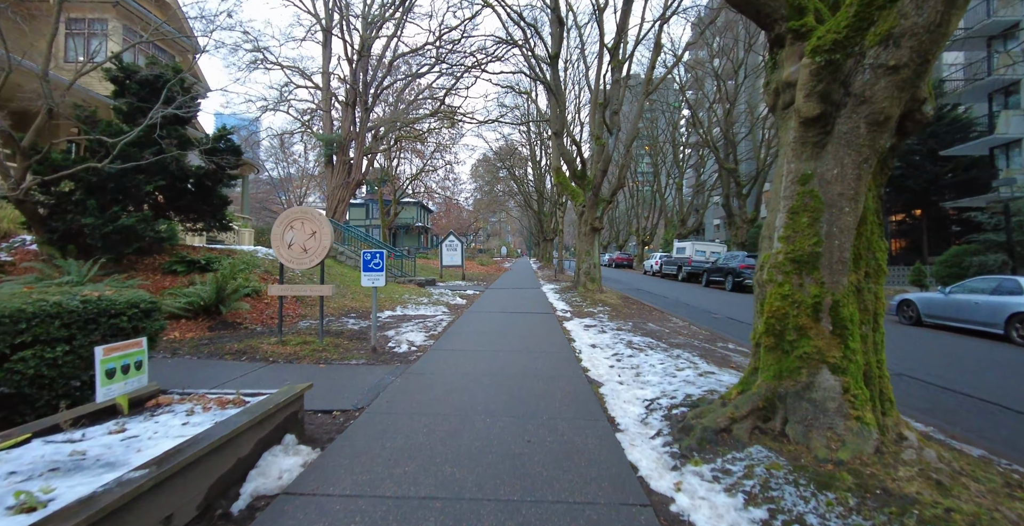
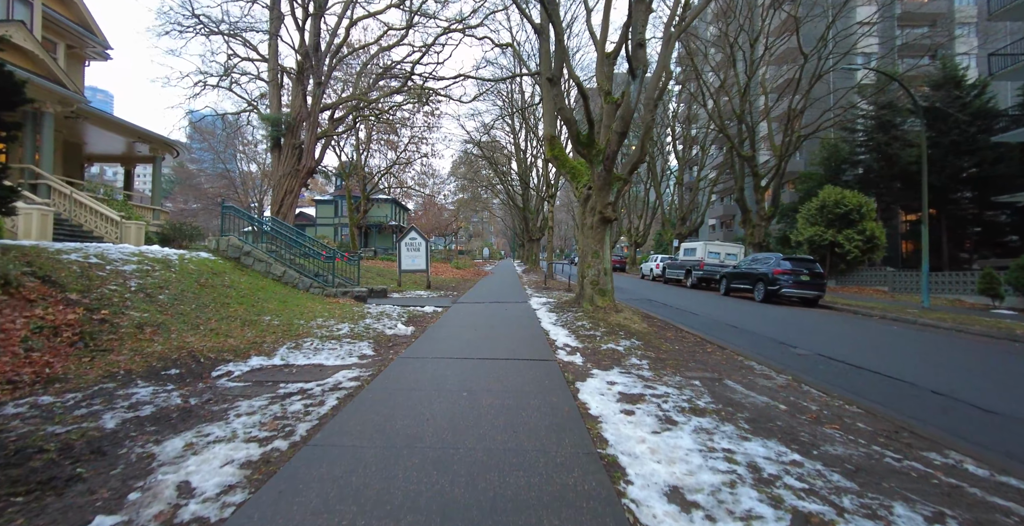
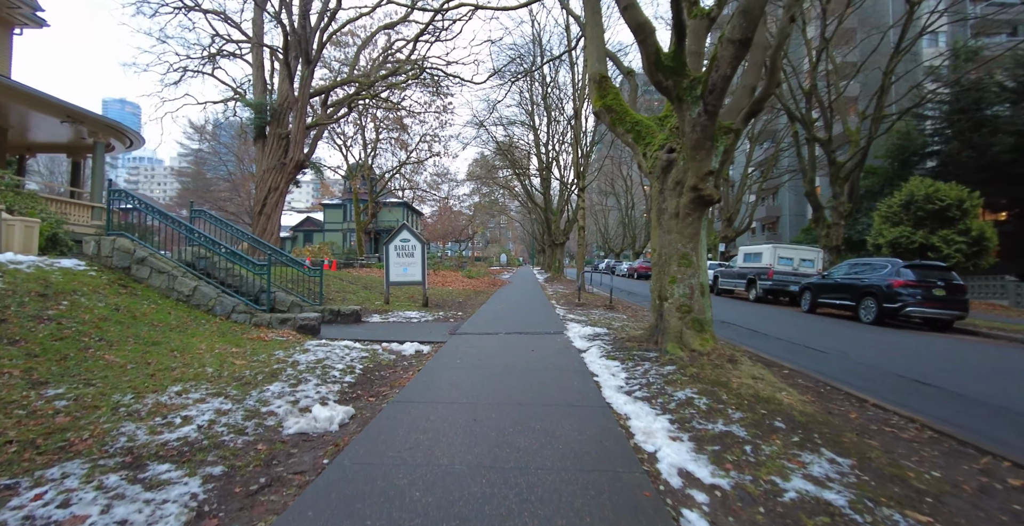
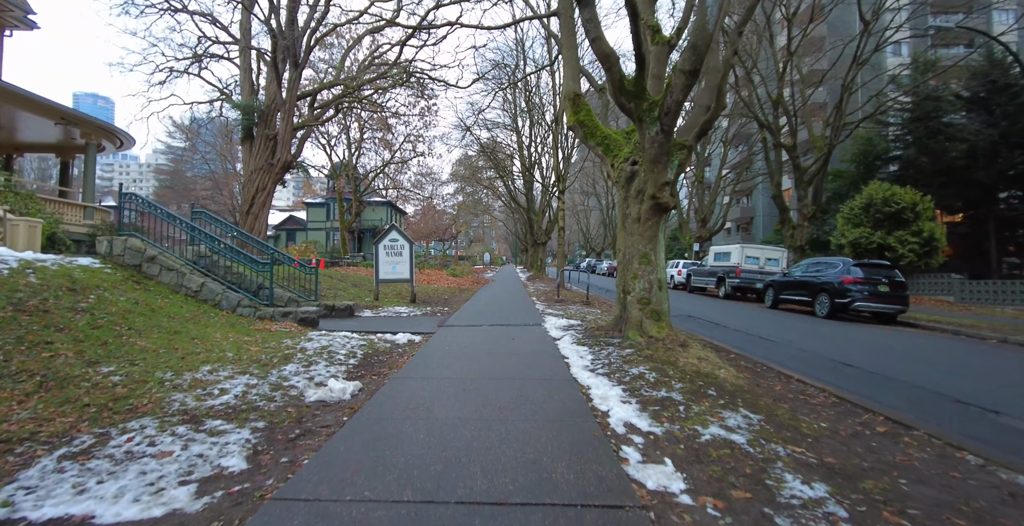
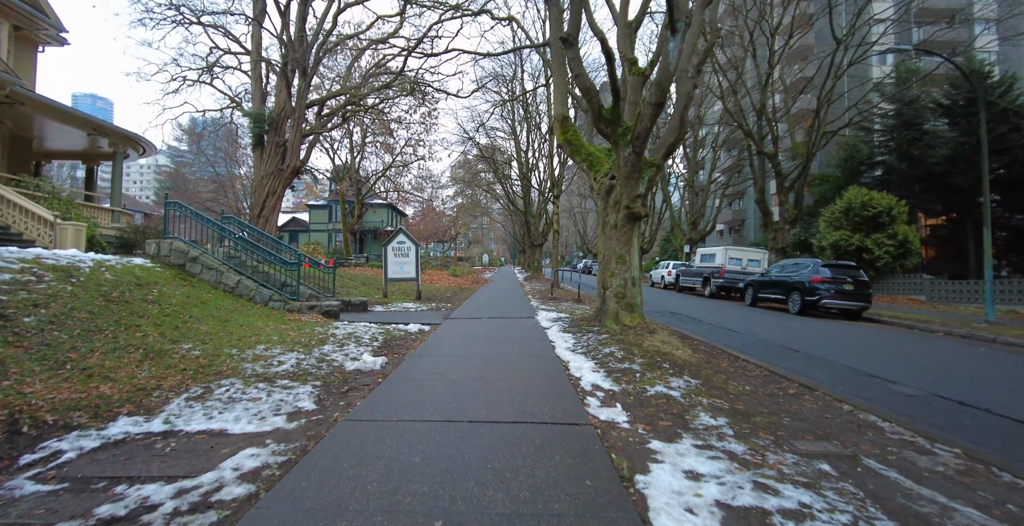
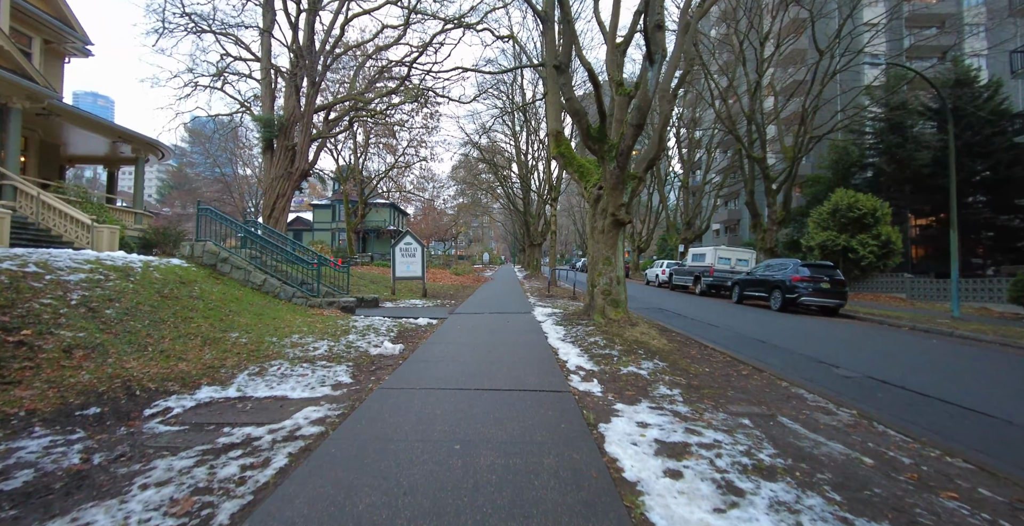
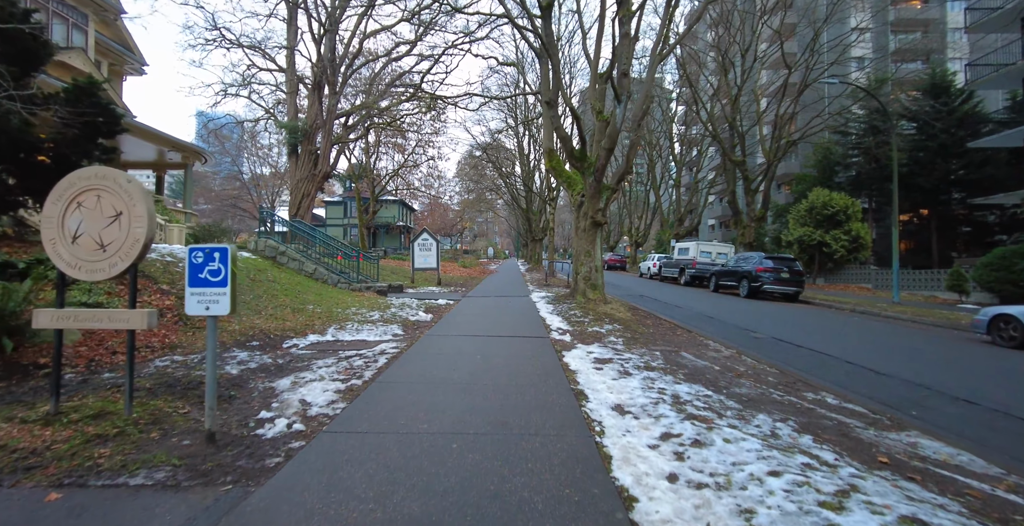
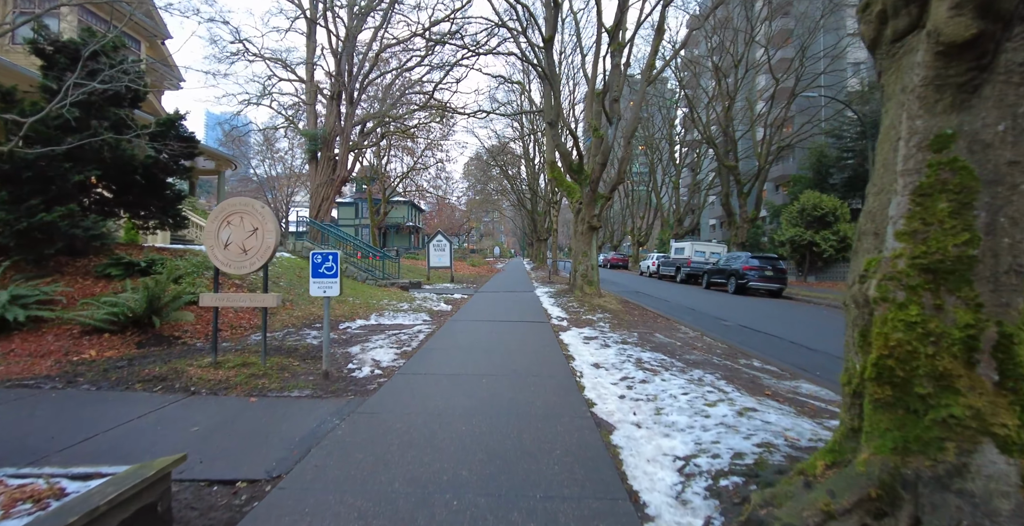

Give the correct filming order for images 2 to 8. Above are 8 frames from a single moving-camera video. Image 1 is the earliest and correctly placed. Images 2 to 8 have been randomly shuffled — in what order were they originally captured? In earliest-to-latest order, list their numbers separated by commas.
8, 7, 2, 6, 5, 4, 3
